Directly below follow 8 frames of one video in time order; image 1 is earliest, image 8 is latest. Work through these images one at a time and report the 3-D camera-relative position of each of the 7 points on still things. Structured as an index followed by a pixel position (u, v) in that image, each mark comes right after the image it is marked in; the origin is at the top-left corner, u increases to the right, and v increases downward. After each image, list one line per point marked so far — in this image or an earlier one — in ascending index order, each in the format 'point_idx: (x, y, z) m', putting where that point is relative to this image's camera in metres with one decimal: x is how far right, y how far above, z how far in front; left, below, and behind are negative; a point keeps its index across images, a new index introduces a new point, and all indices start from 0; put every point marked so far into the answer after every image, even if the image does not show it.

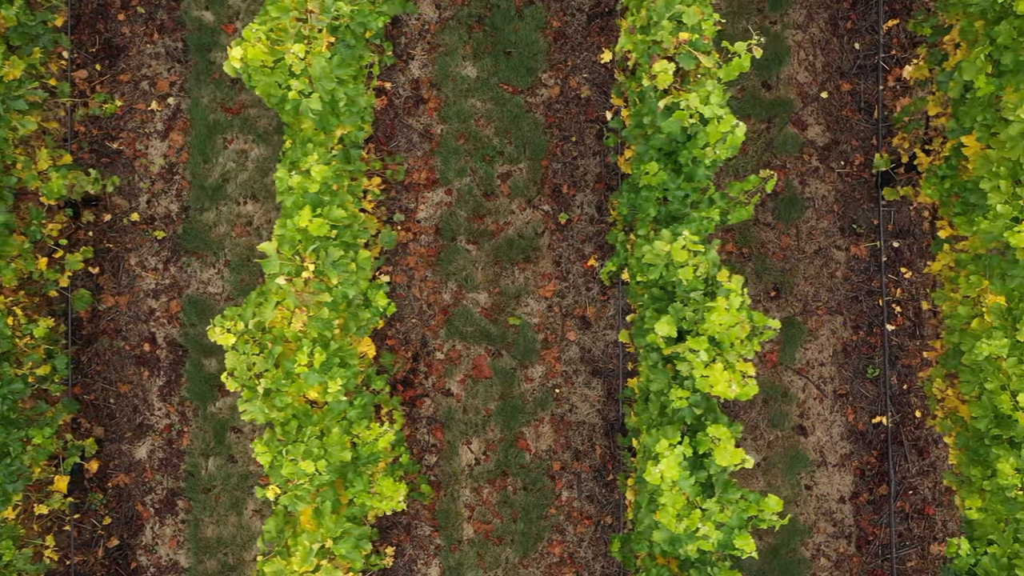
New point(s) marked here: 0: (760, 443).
0: (+1.4, -0.9, +5.7) m
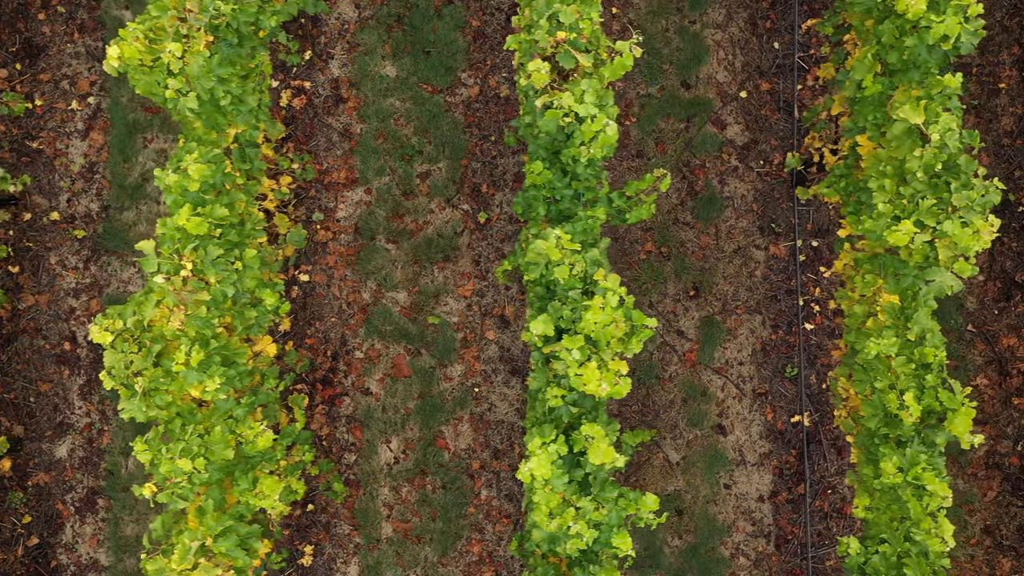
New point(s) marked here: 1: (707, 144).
0: (+1.0, -0.9, +5.7) m
1: (+1.1, +0.8, +5.7) m
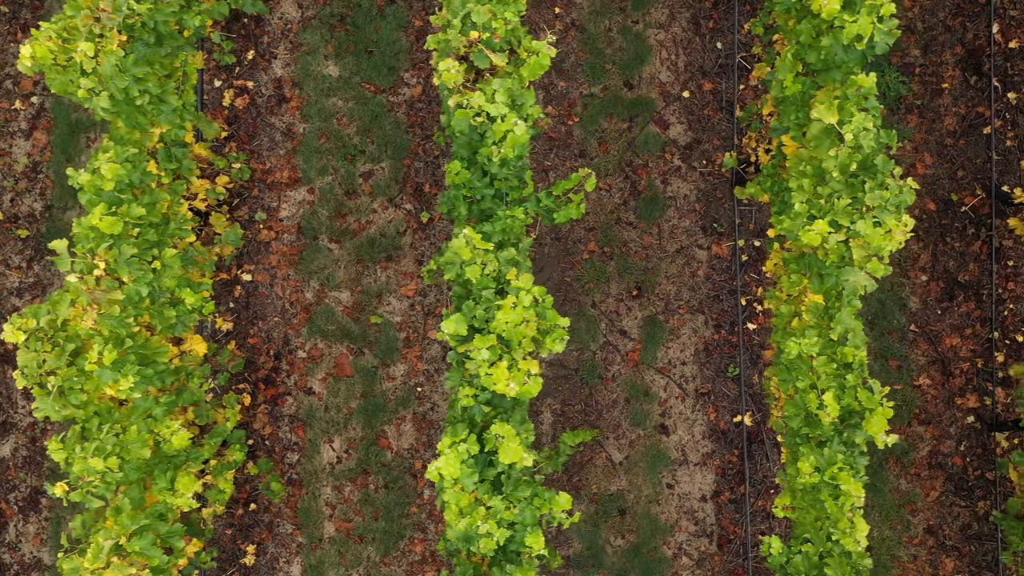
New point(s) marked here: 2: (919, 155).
0: (+0.6, -0.9, +5.7) m
1: (+0.8, +0.8, +5.7) m
2: (+2.3, +0.8, +5.7) m
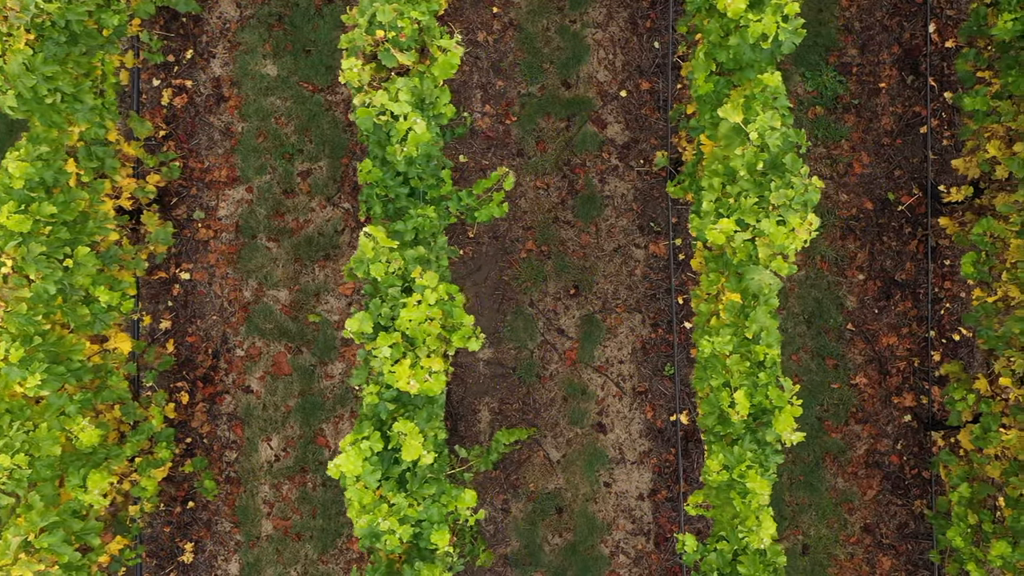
0: (+0.3, -0.9, +5.7) m
1: (+0.4, +0.8, +5.7) m
2: (+2.0, +0.8, +5.7) m
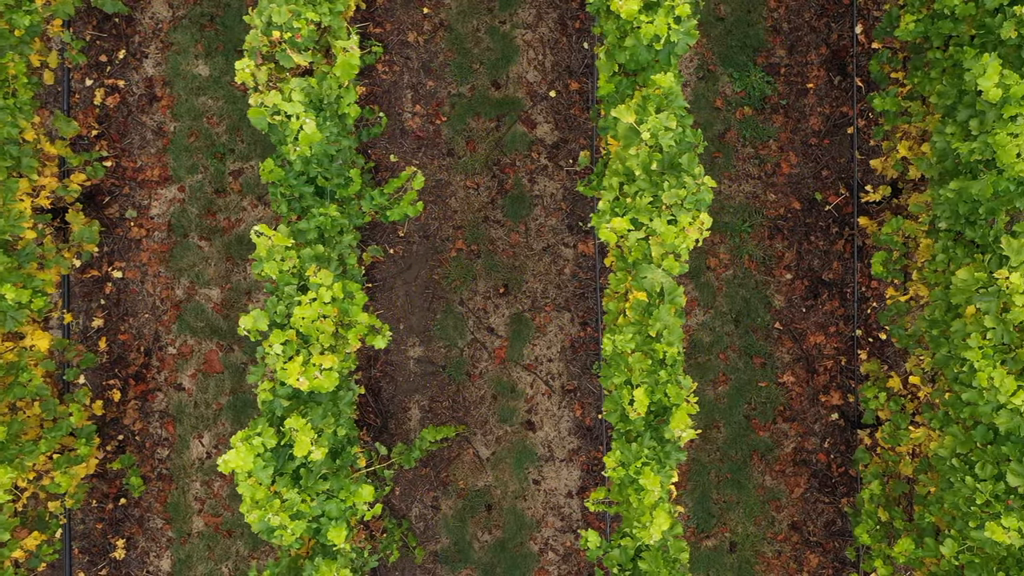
0: (-0.1, -0.9, +5.8) m
1: (0.0, +0.8, +5.8) m
2: (+1.6, +0.8, +5.8) m
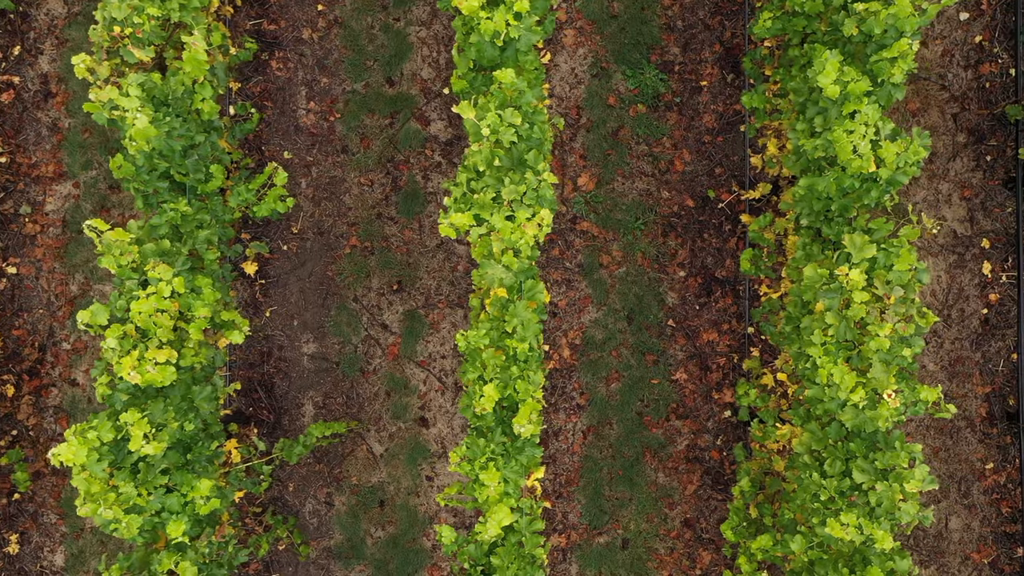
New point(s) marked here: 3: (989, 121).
0: (-0.7, -0.8, +5.8) m
1: (-0.6, +0.9, +5.8) m
2: (+1.0, +0.8, +5.8) m
3: (+2.7, +0.9, +5.7) m
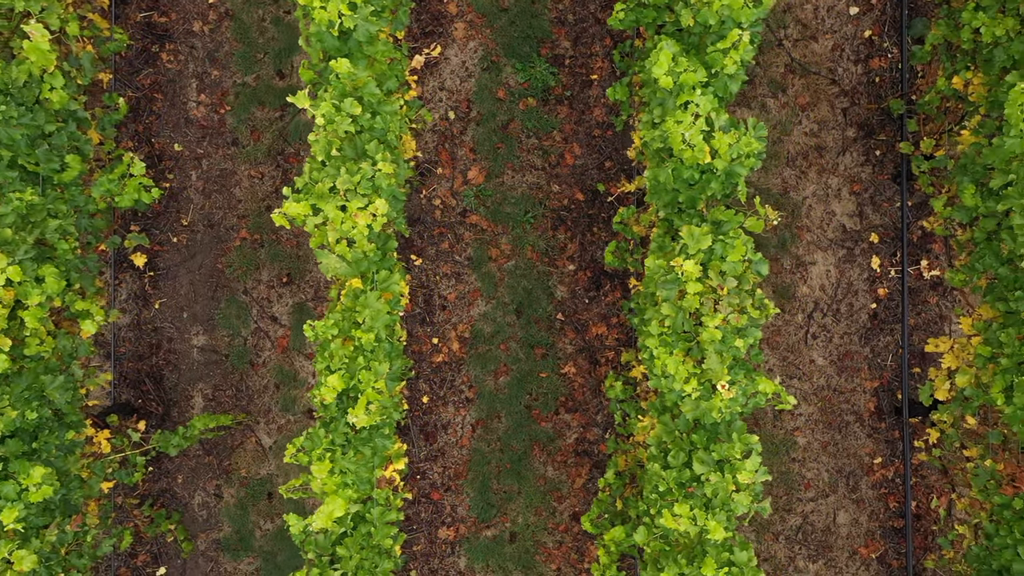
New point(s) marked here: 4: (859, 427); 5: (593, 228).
0: (-1.4, -0.8, +5.8) m
1: (-1.2, +0.9, +5.8) m
2: (+0.3, +0.8, +5.8) m
3: (+2.1, +1.0, +5.7) m
4: (+2.0, -0.8, +5.7) m
5: (+0.5, +0.3, +5.8) m
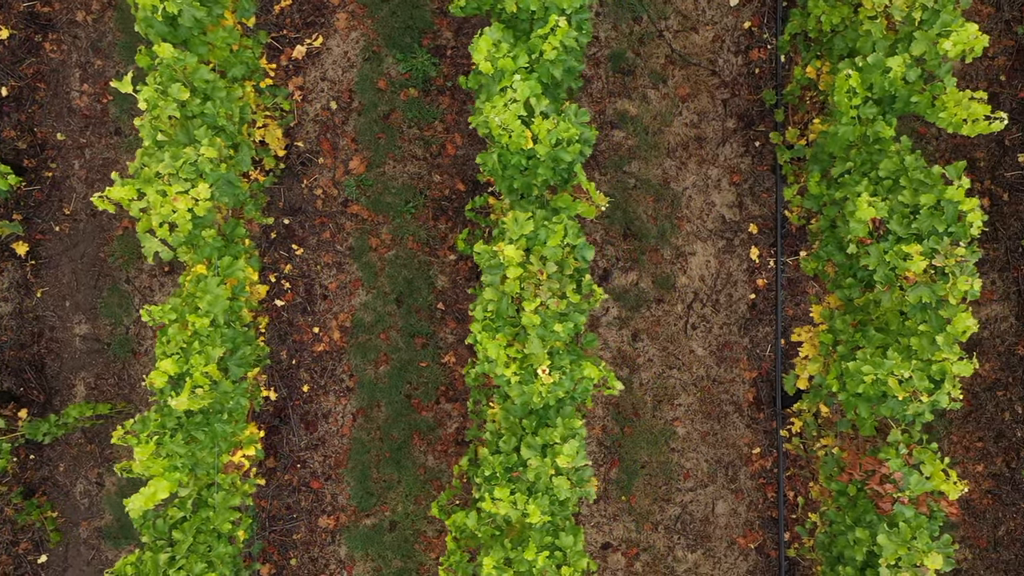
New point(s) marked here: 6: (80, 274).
0: (-2.1, -0.7, +5.8) m
1: (-1.9, +1.0, +5.8) m
2: (-0.4, +0.9, +5.8) m
3: (+1.4, +1.0, +5.7) m
4: (+1.3, -0.7, +5.7) m
5: (-0.2, +0.4, +5.8) m
6: (-2.5, +0.1, +5.8) m
